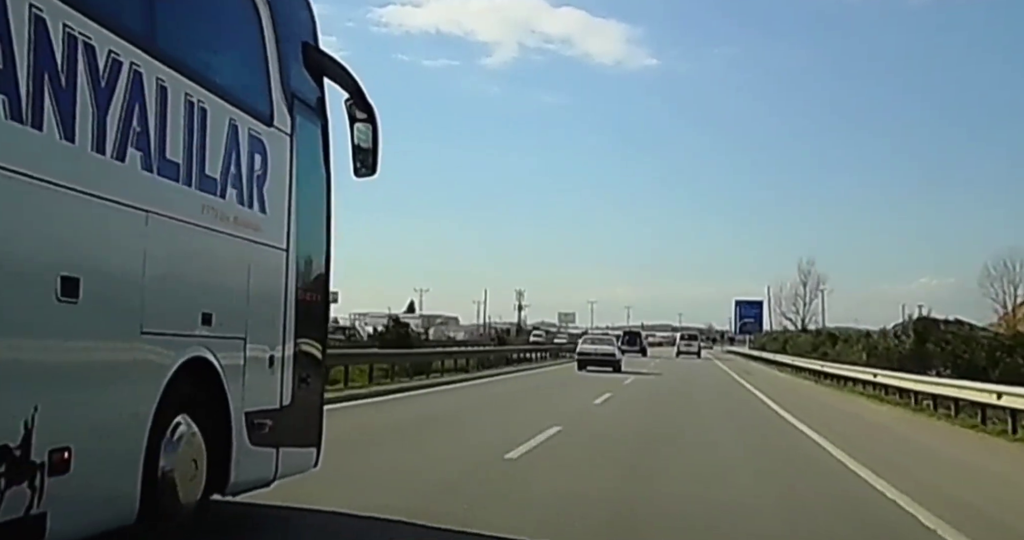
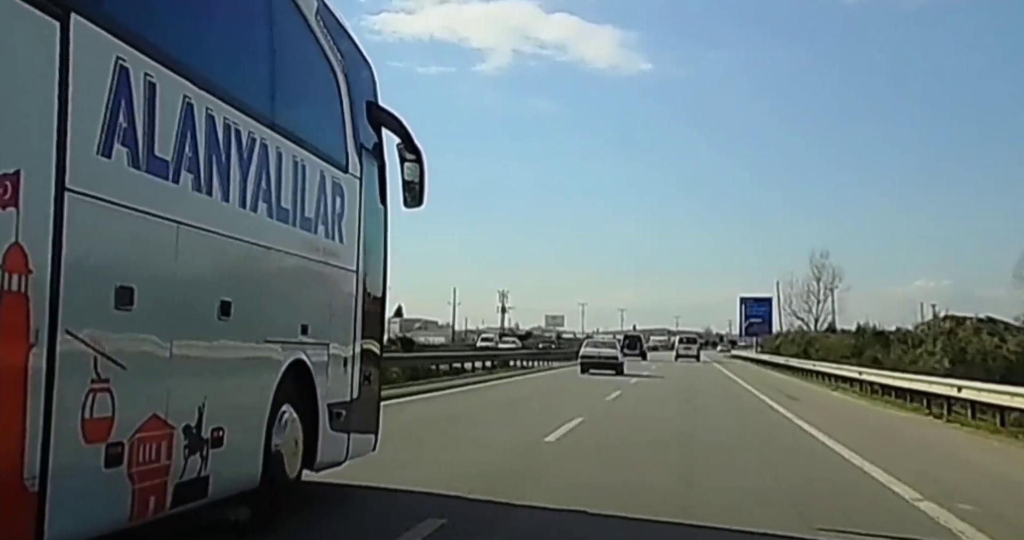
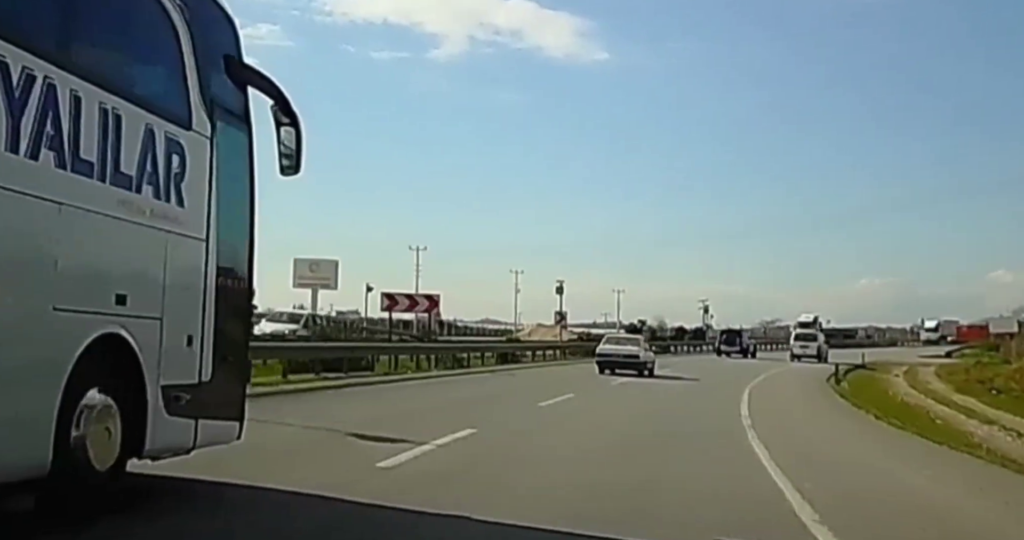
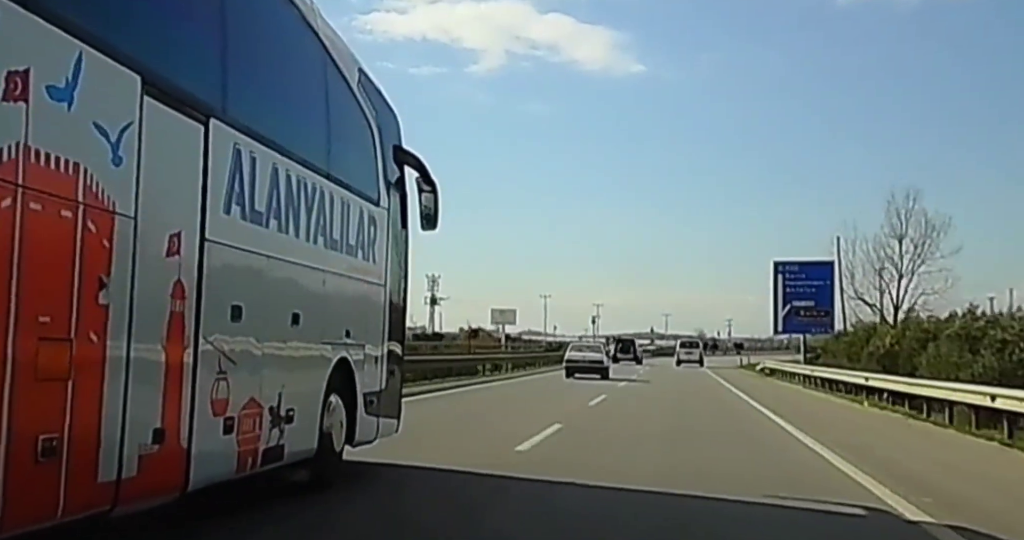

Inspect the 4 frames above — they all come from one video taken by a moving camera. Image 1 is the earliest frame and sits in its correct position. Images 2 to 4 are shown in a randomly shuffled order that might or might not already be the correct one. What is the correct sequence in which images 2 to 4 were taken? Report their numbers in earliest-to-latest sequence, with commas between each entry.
2, 4, 3
